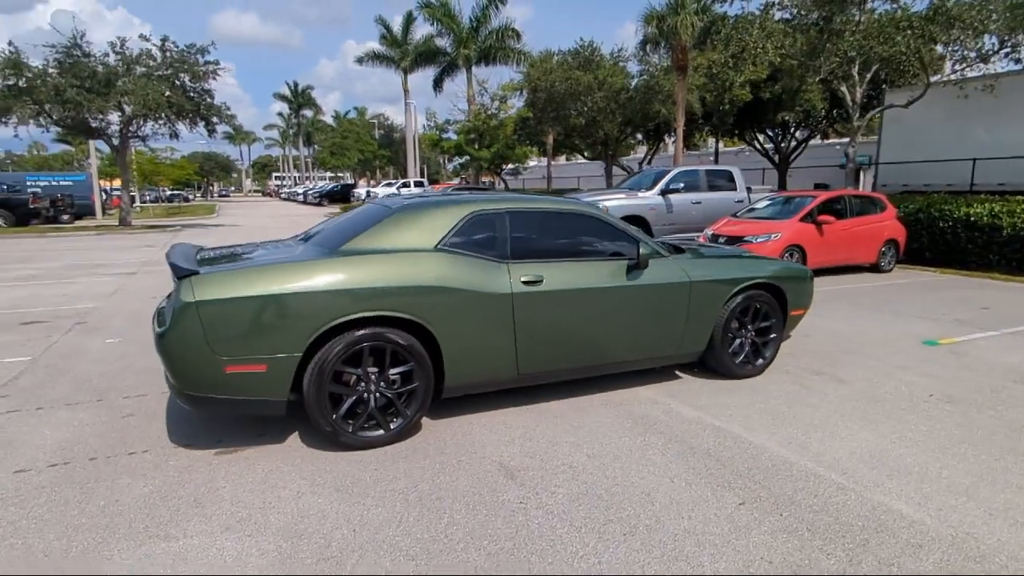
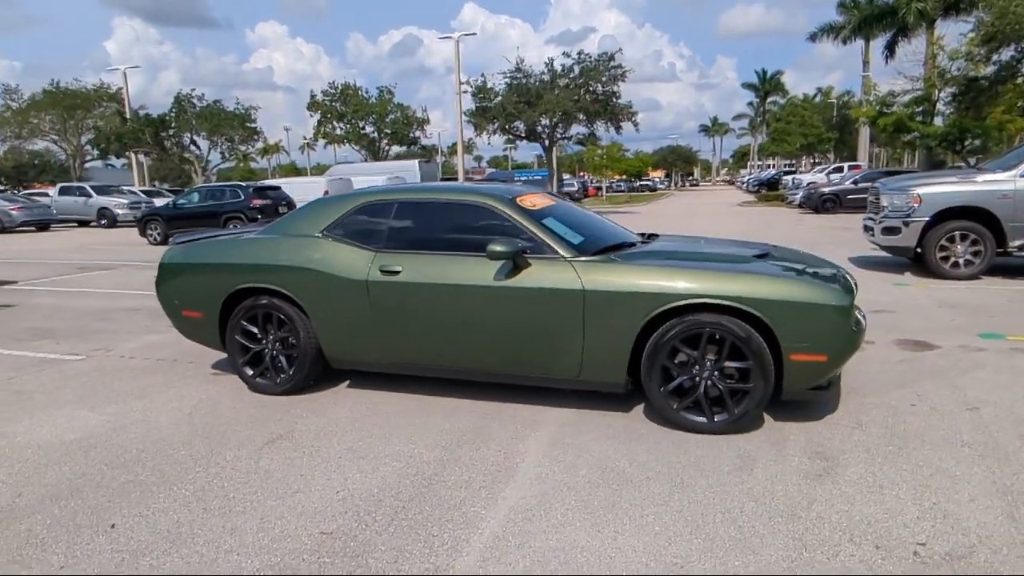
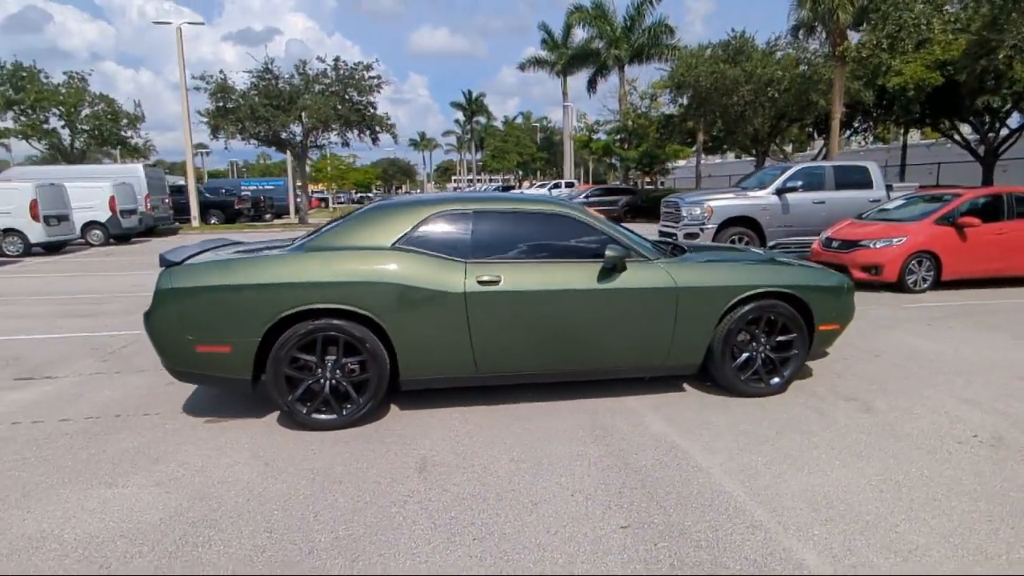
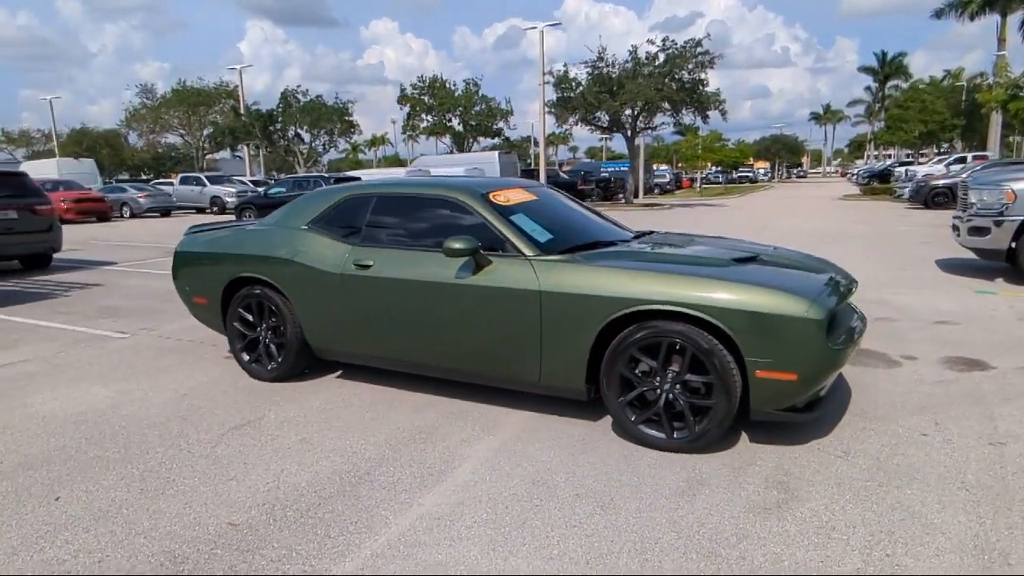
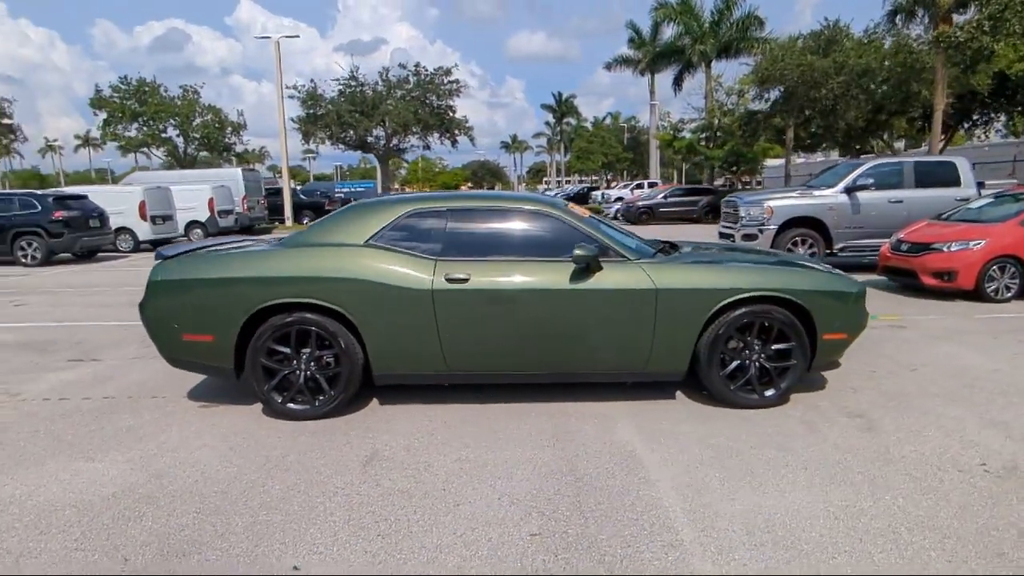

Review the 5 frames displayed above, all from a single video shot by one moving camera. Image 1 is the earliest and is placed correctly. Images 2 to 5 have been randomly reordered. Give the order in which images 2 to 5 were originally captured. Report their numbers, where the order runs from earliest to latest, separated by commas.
3, 5, 2, 4
